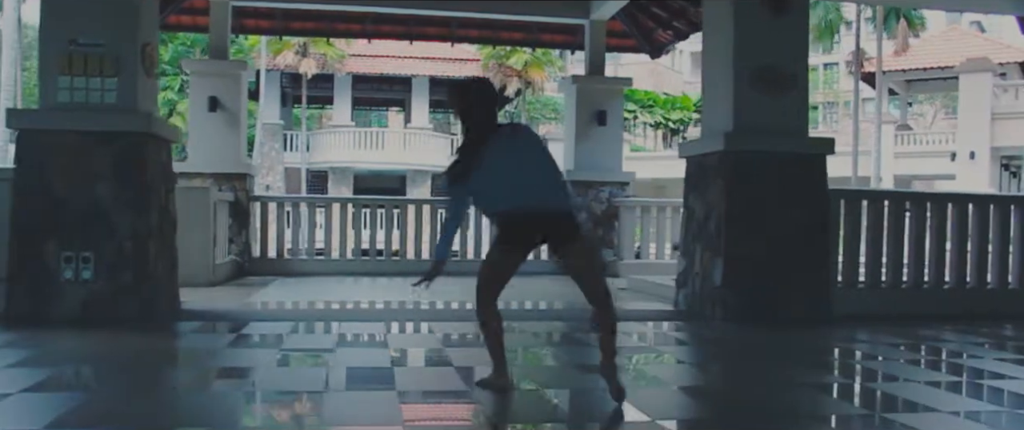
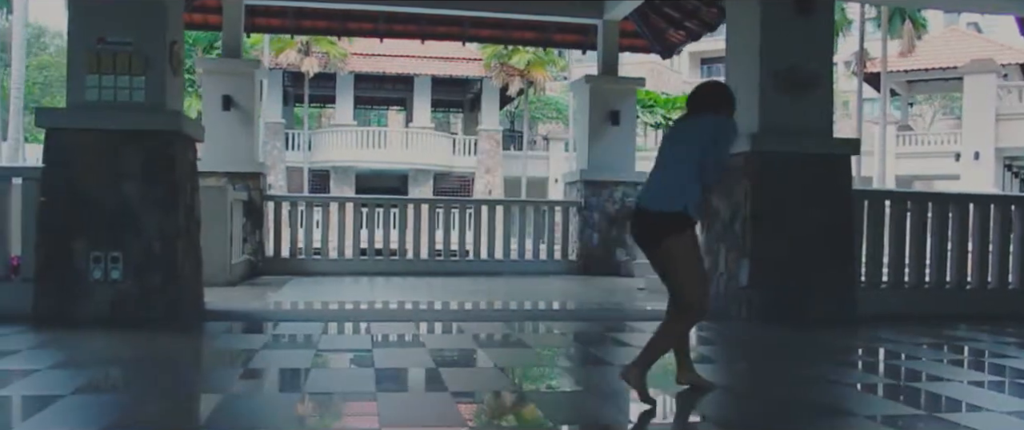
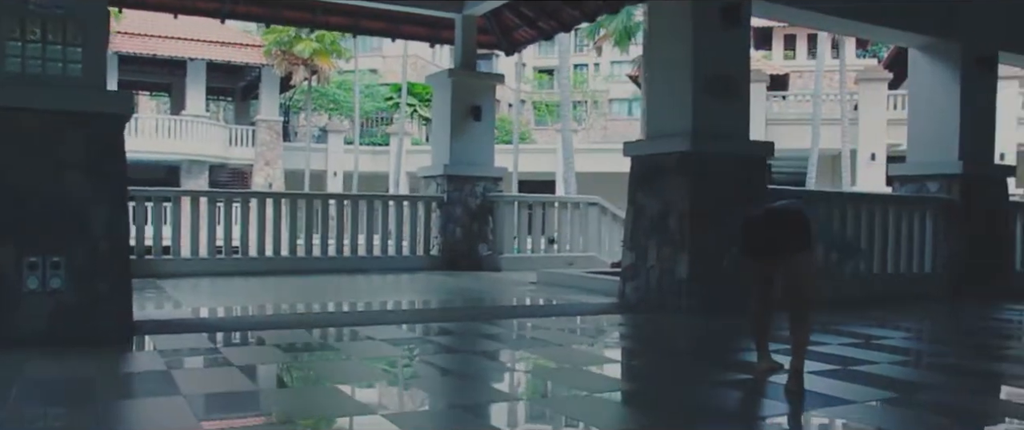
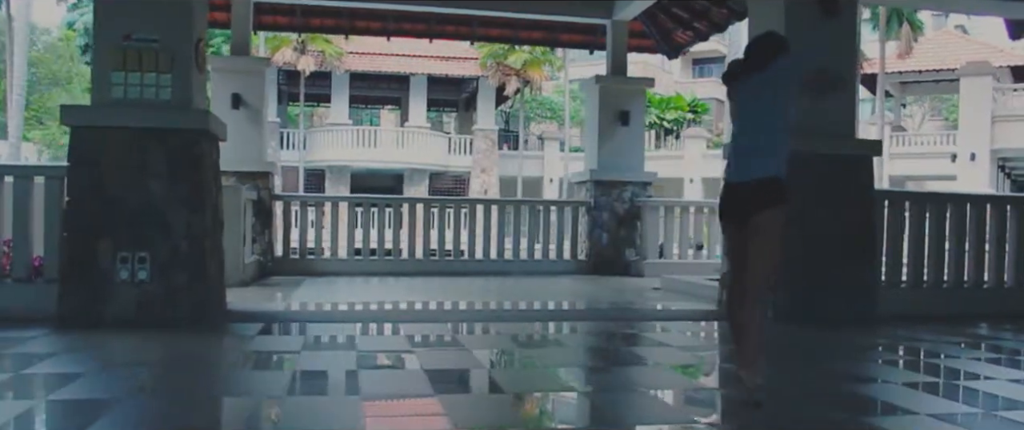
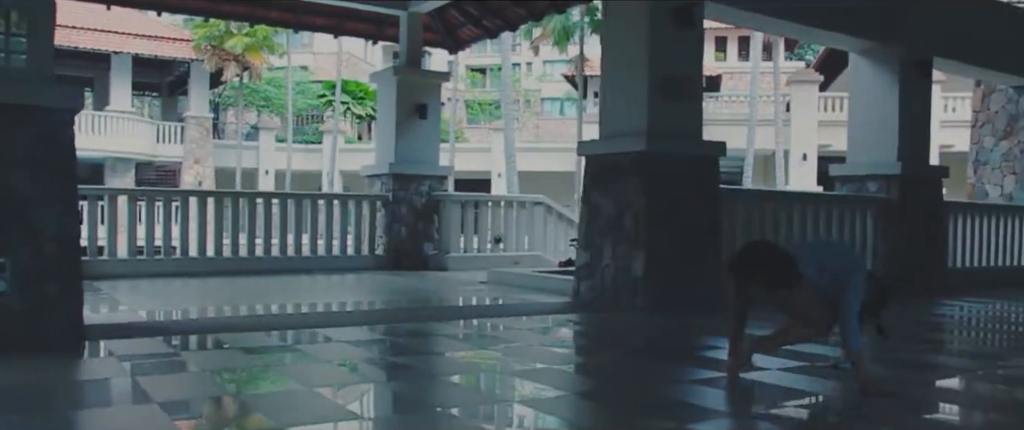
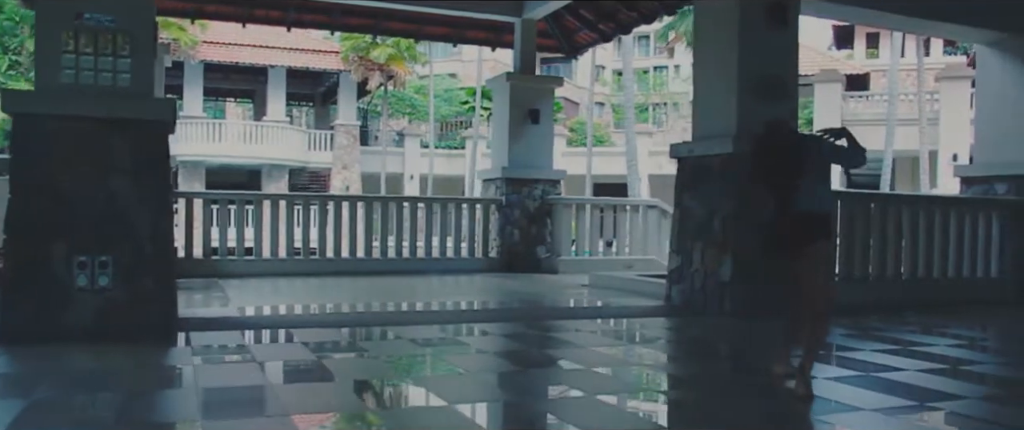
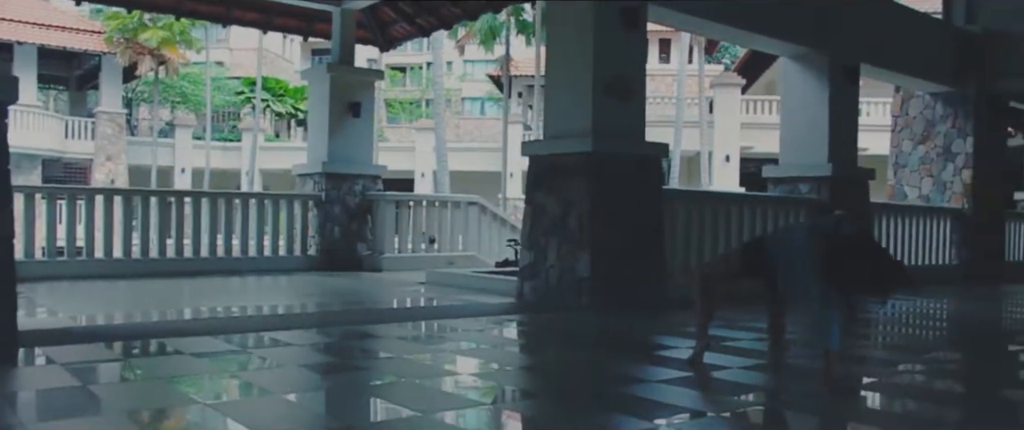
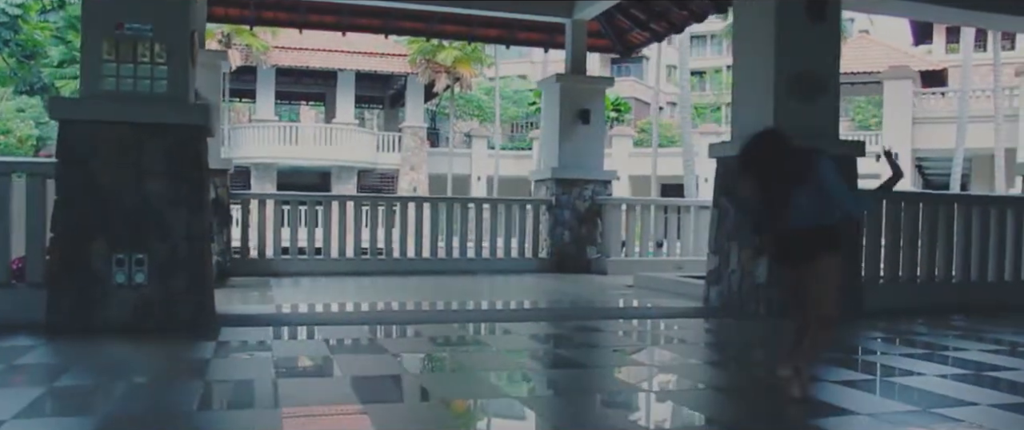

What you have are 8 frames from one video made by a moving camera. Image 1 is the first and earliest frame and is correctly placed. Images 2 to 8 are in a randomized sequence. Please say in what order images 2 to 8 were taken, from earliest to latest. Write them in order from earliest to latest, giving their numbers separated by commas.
2, 4, 8, 6, 3, 5, 7
